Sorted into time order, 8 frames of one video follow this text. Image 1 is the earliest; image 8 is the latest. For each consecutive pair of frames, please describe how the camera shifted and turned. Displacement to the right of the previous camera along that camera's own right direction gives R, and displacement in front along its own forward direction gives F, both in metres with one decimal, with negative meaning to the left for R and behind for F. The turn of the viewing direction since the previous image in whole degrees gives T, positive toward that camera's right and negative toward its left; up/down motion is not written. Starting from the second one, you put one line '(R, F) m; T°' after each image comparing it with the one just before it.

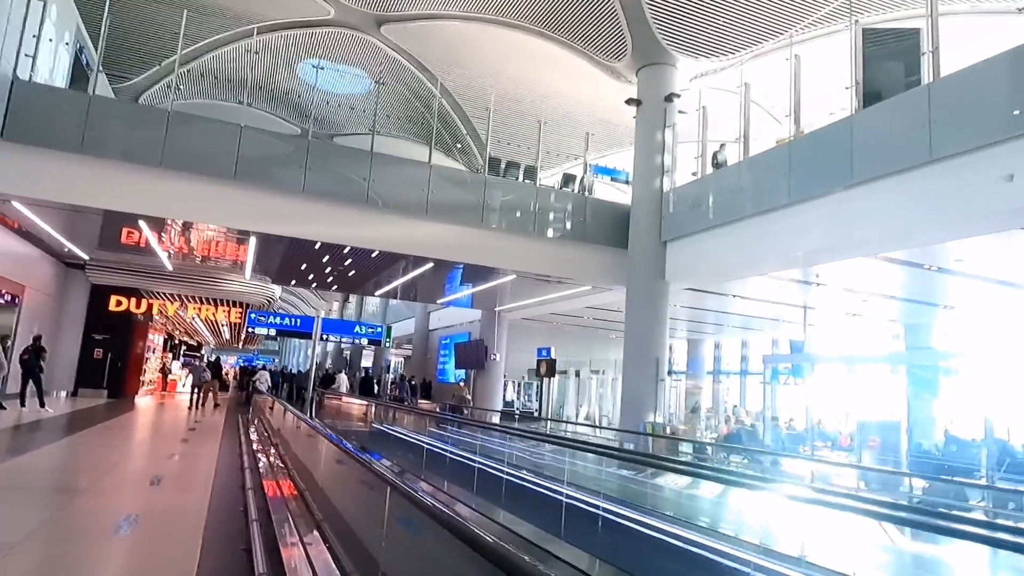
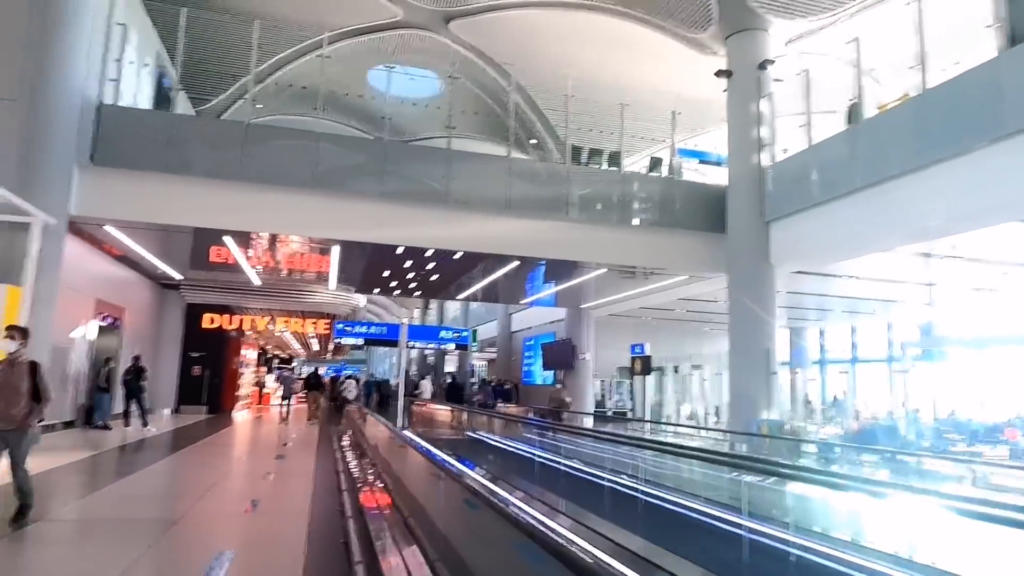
(-0.3, +0.6) m; -7°
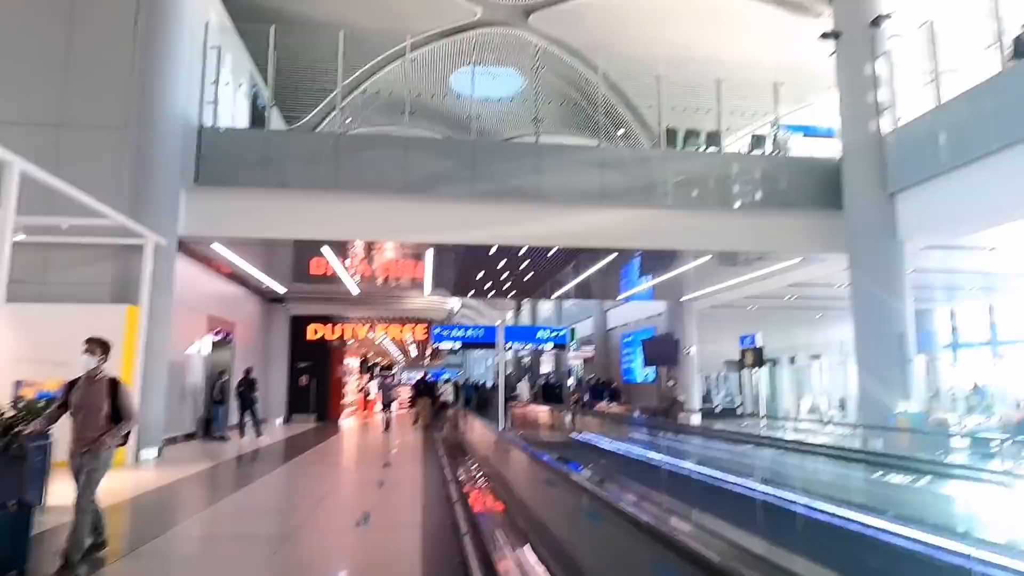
(-0.2, +0.4) m; -8°
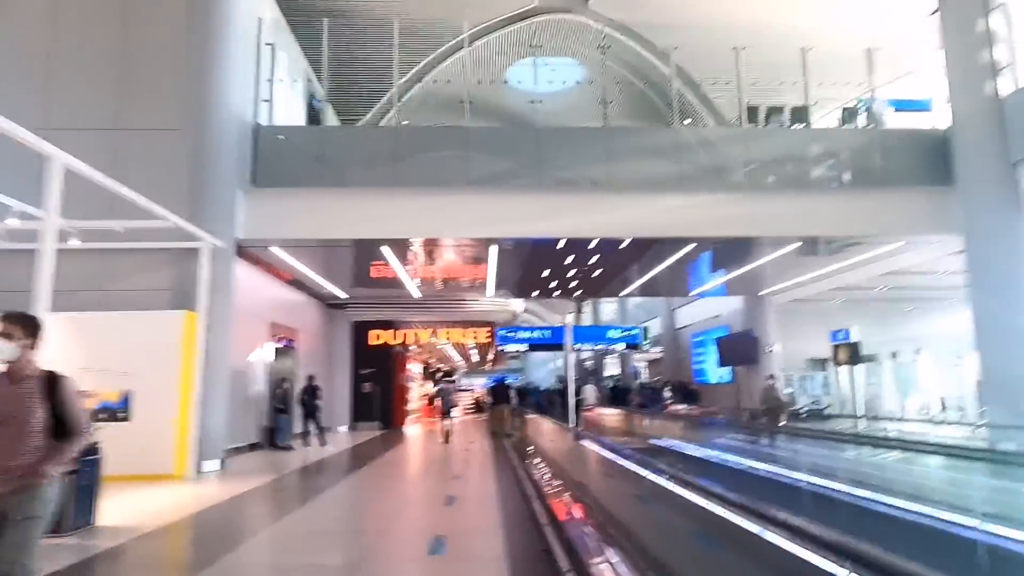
(-0.2, +0.7) m; -5°
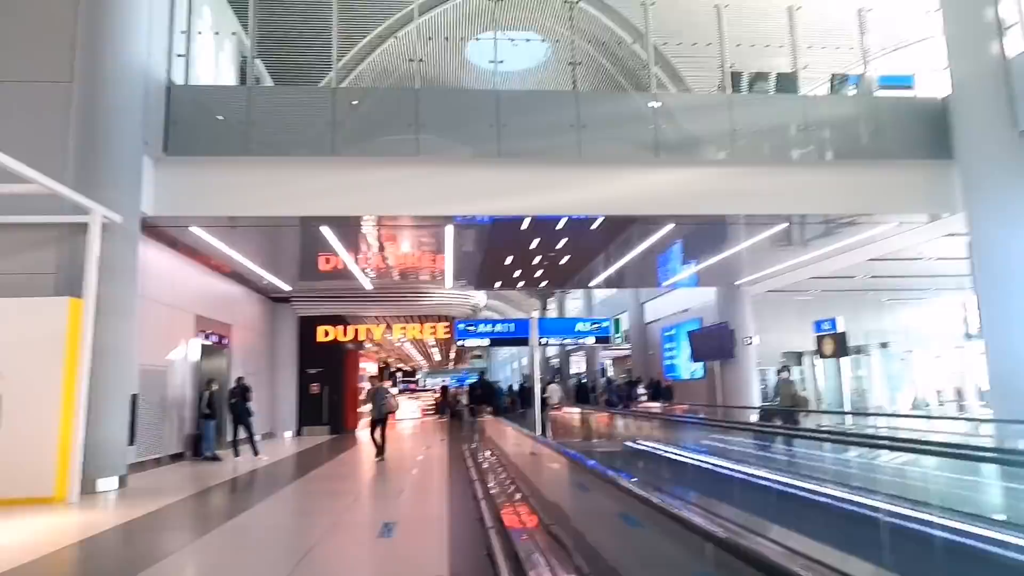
(+0.1, +1.2) m; +3°
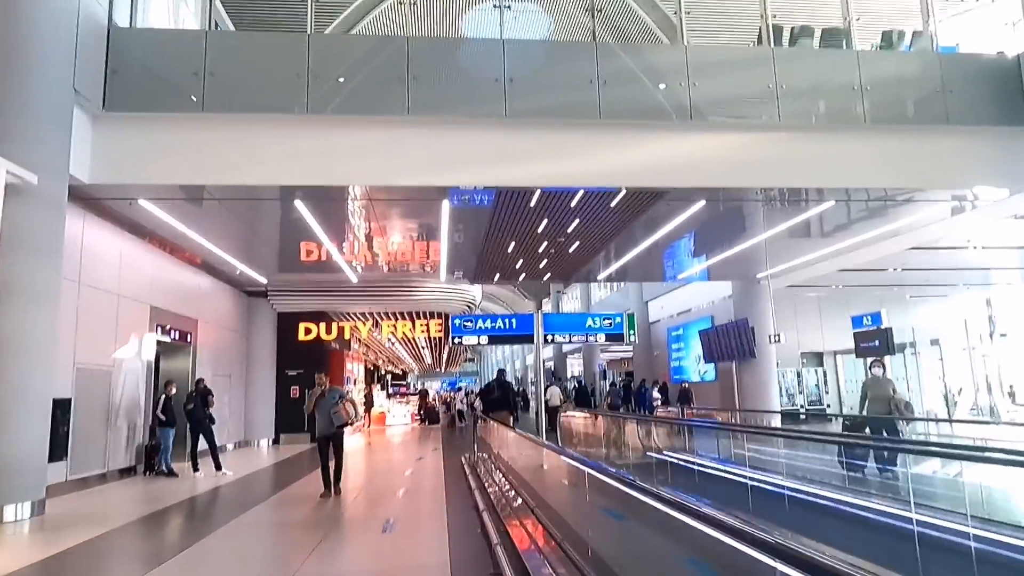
(-0.2, +1.4) m; +1°
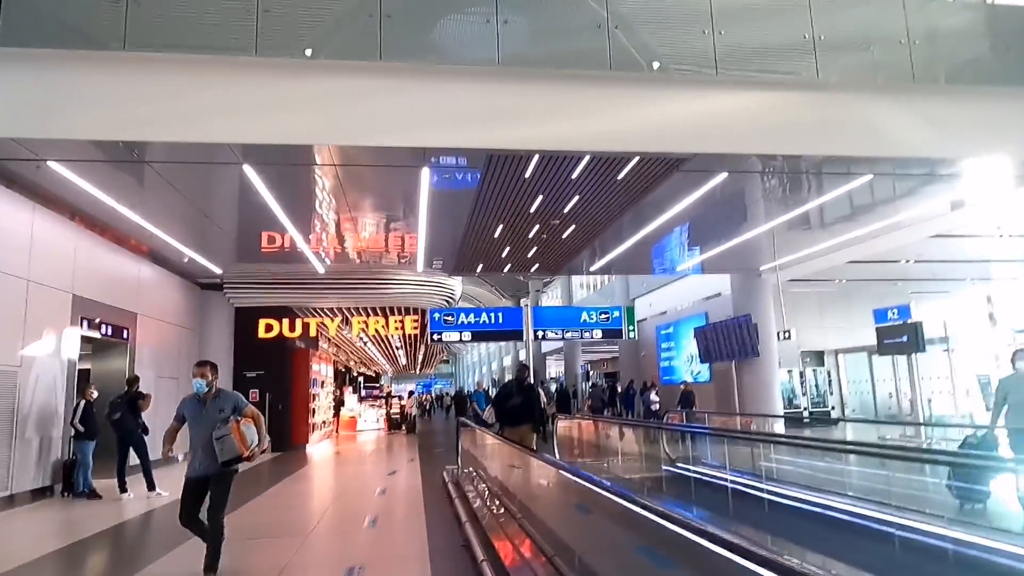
(-0.2, +1.3) m; +2°
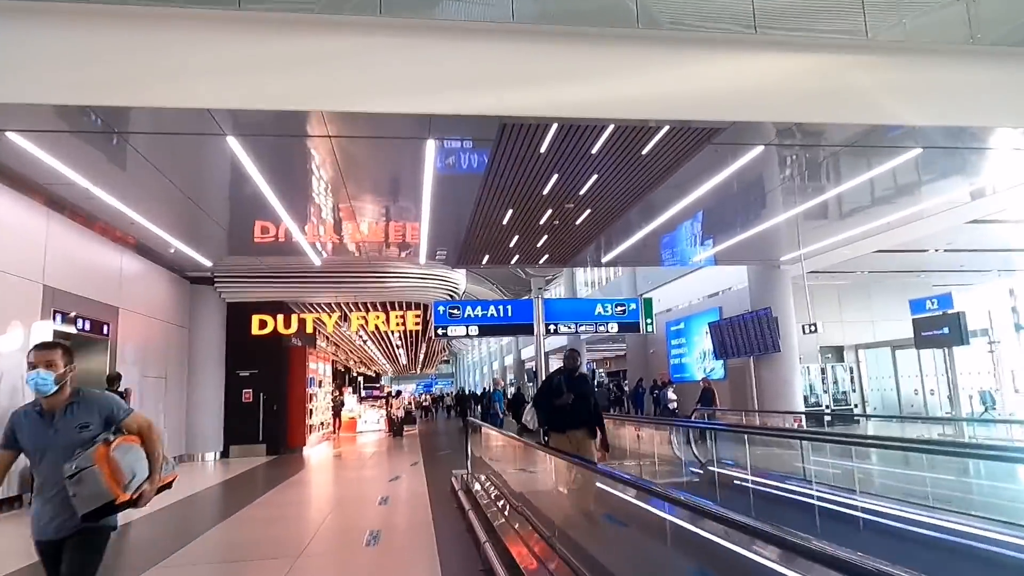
(-0.2, +0.7) m; 0°
